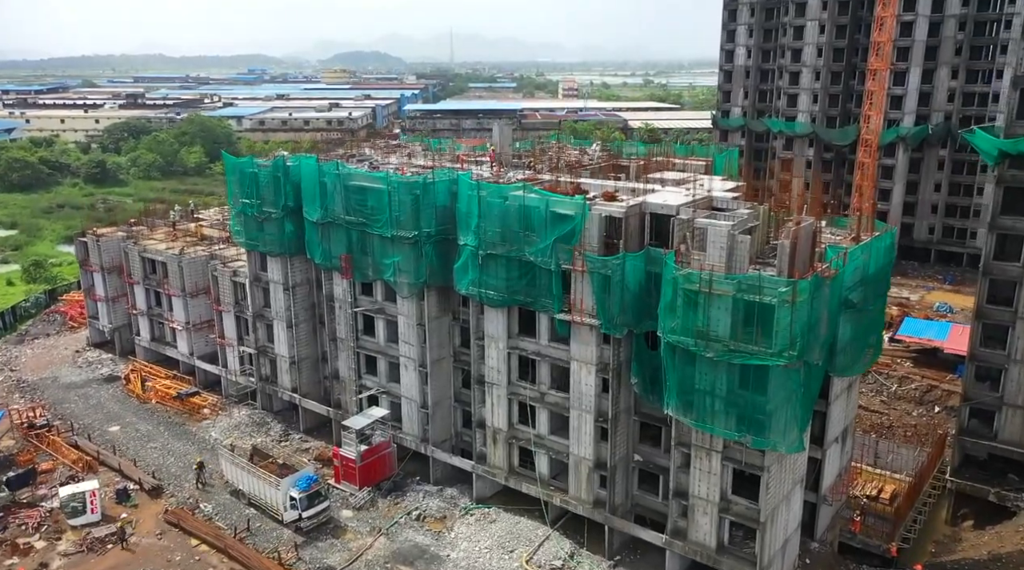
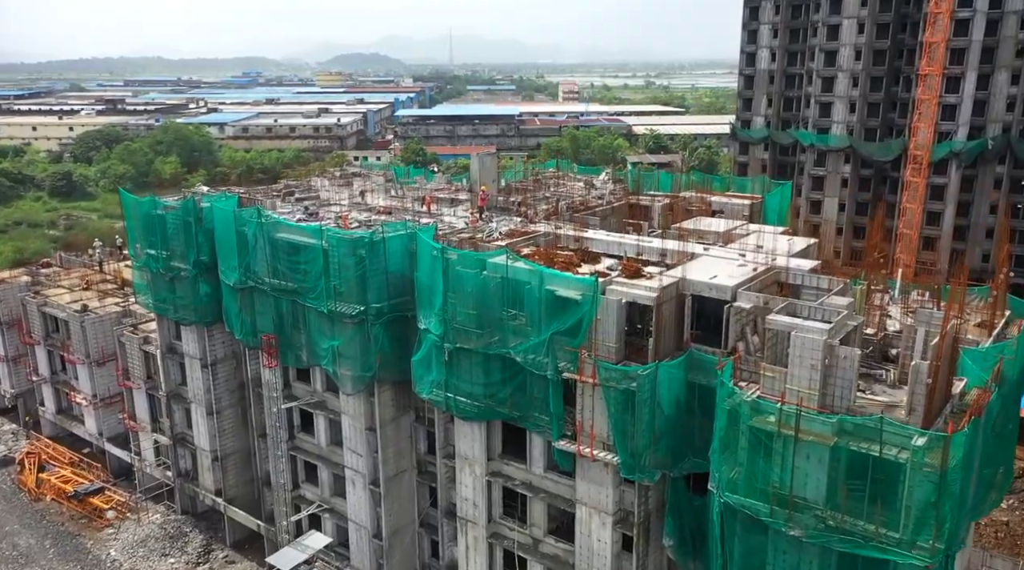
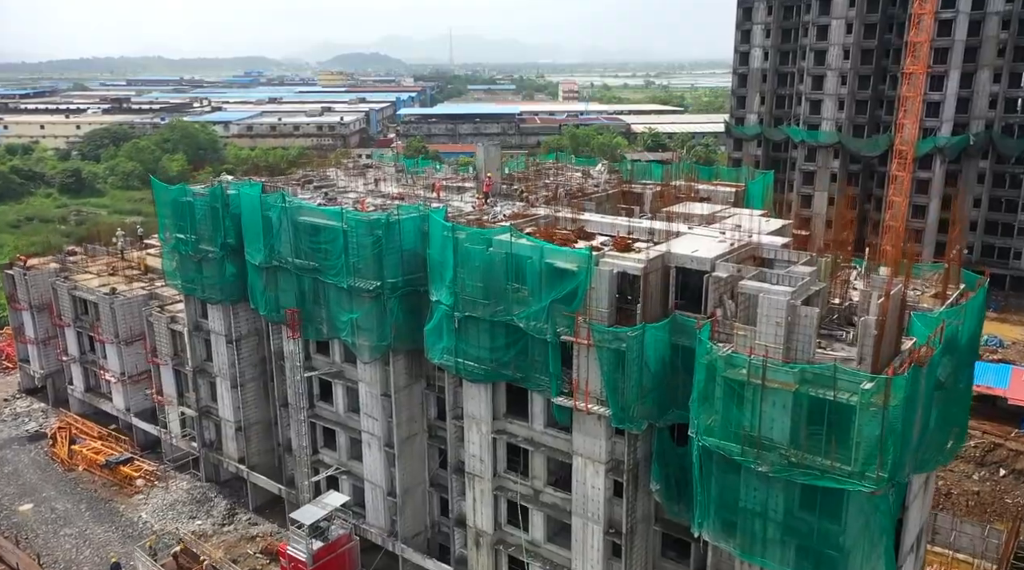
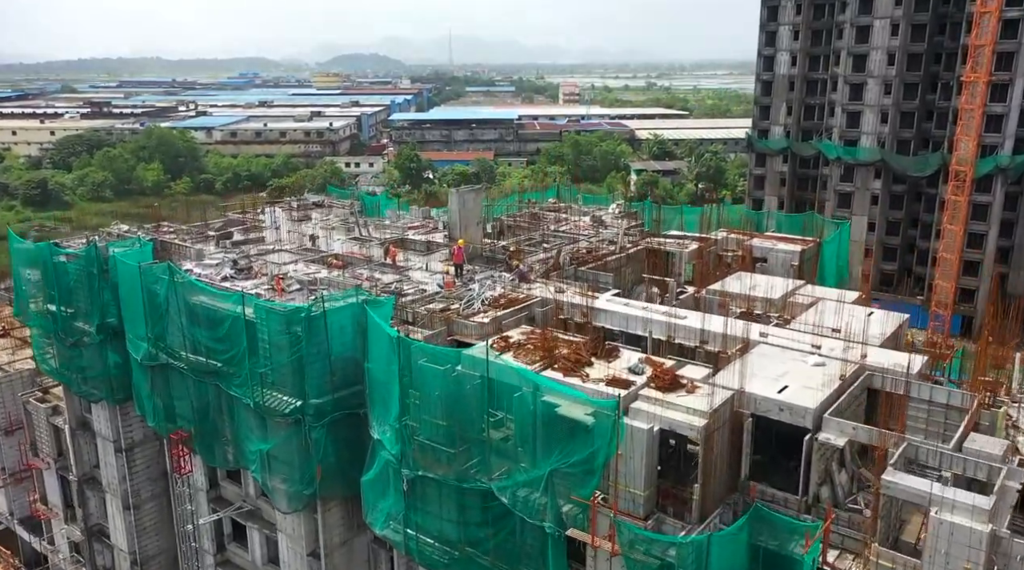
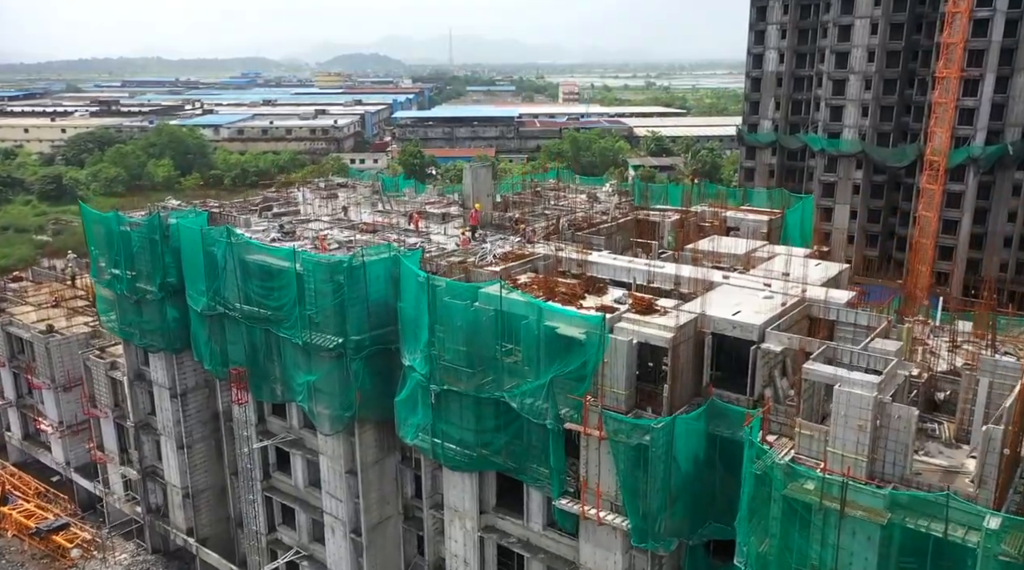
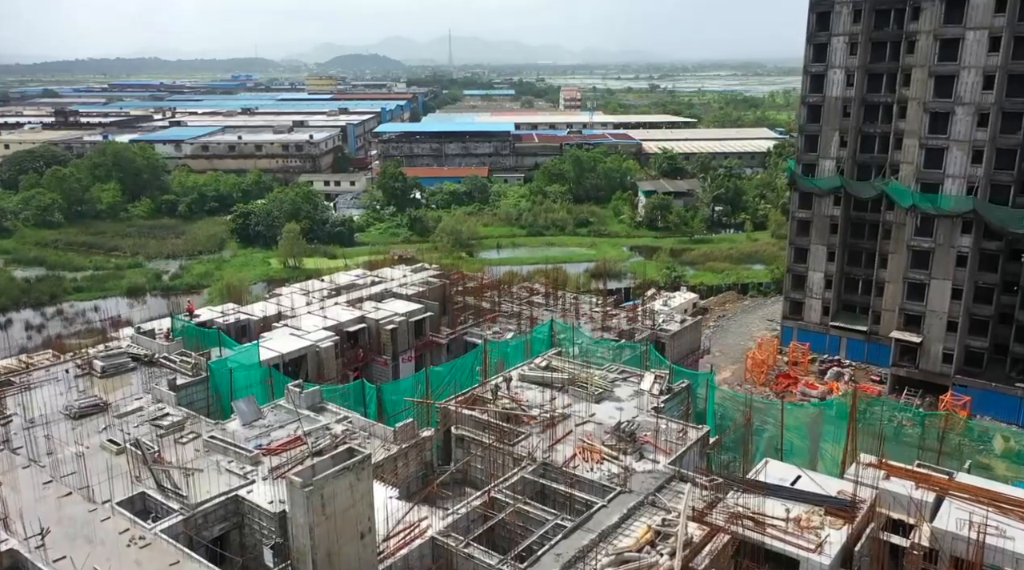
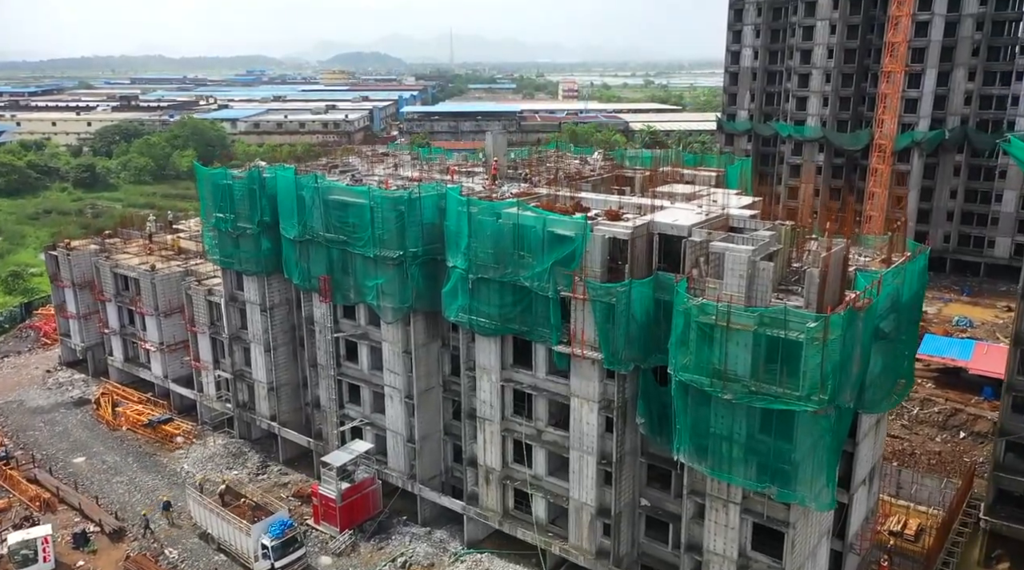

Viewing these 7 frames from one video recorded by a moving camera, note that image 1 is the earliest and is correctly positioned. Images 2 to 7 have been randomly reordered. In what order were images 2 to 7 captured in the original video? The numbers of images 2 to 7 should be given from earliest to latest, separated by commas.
7, 3, 2, 5, 4, 6
